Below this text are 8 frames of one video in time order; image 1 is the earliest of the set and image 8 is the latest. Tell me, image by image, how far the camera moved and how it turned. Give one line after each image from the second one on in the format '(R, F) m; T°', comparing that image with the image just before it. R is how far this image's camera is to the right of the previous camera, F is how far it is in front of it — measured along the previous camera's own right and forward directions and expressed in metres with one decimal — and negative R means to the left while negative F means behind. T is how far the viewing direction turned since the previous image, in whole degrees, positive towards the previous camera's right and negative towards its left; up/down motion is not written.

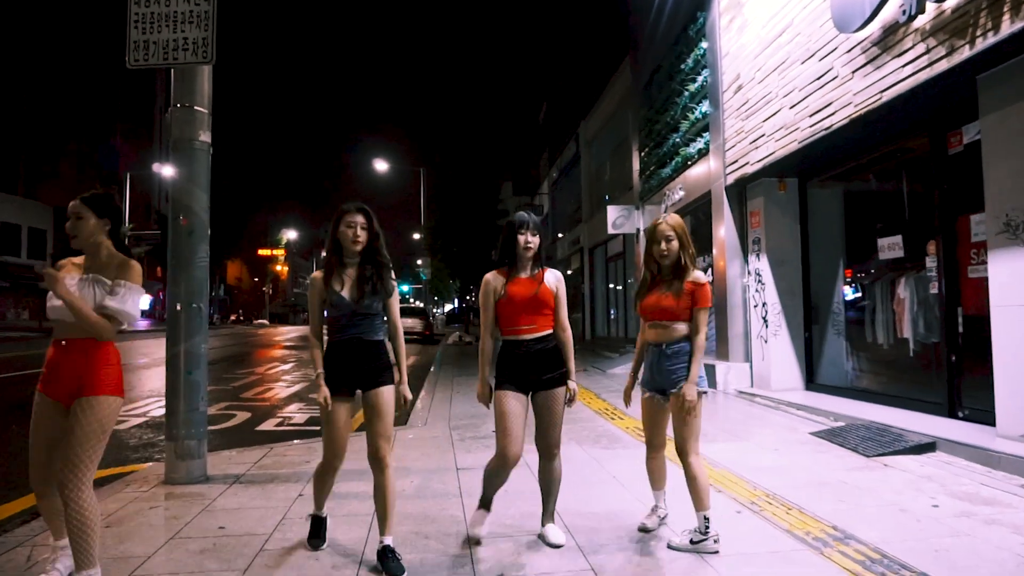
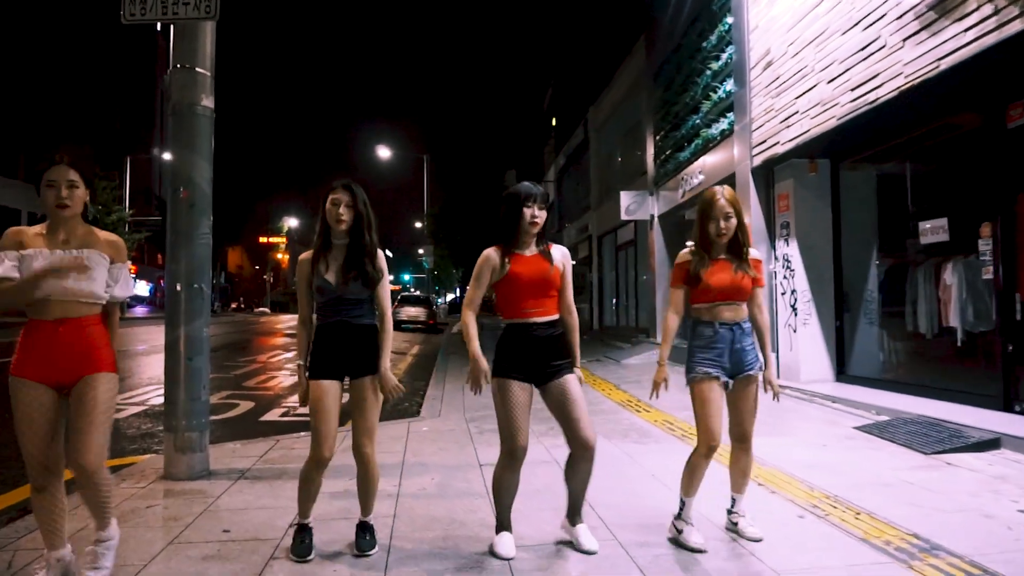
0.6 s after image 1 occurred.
(-0.2, +0.4) m; 0°
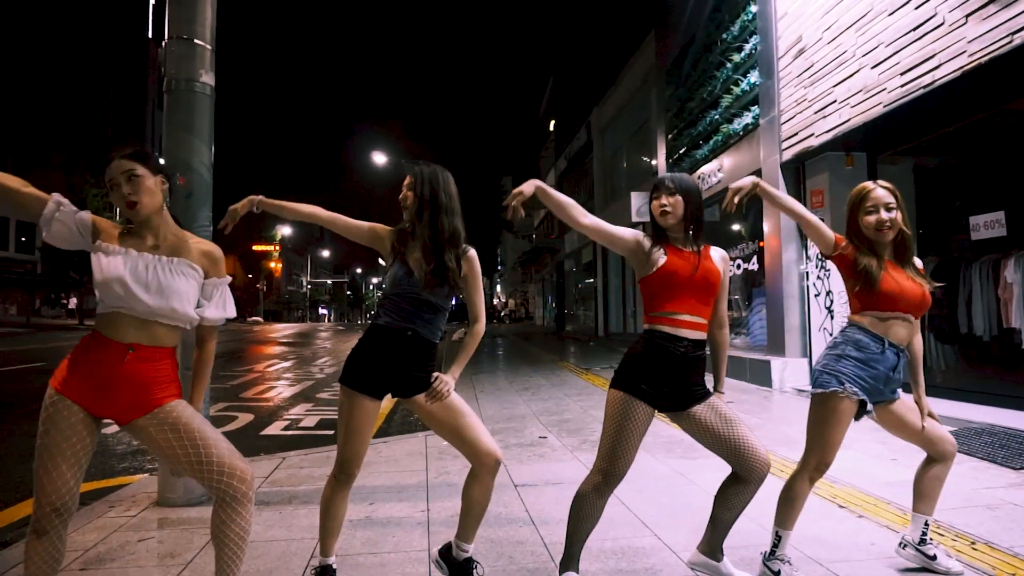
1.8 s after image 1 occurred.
(-0.3, +0.5) m; +1°
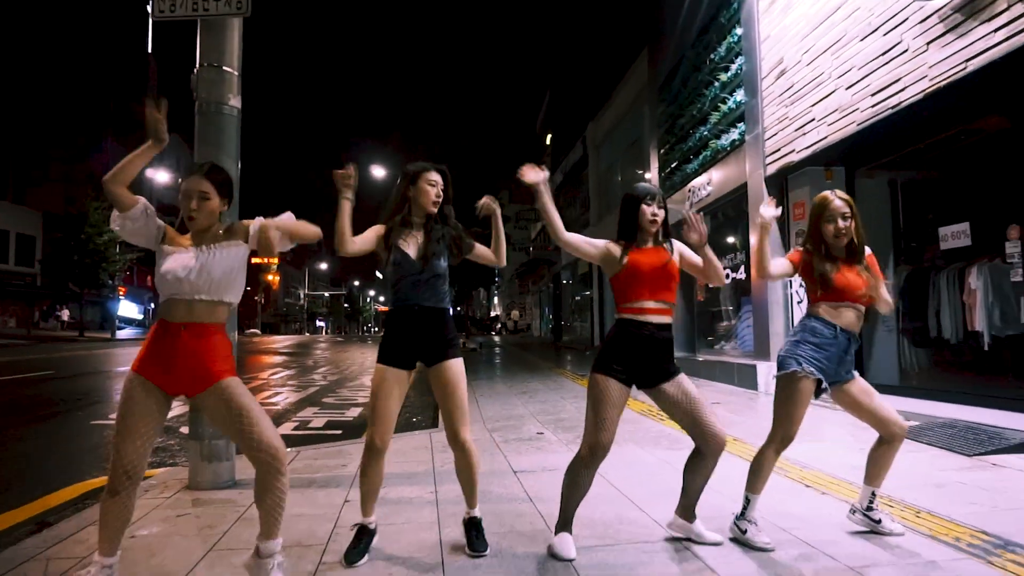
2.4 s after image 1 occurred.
(0.0, -0.4) m; 0°
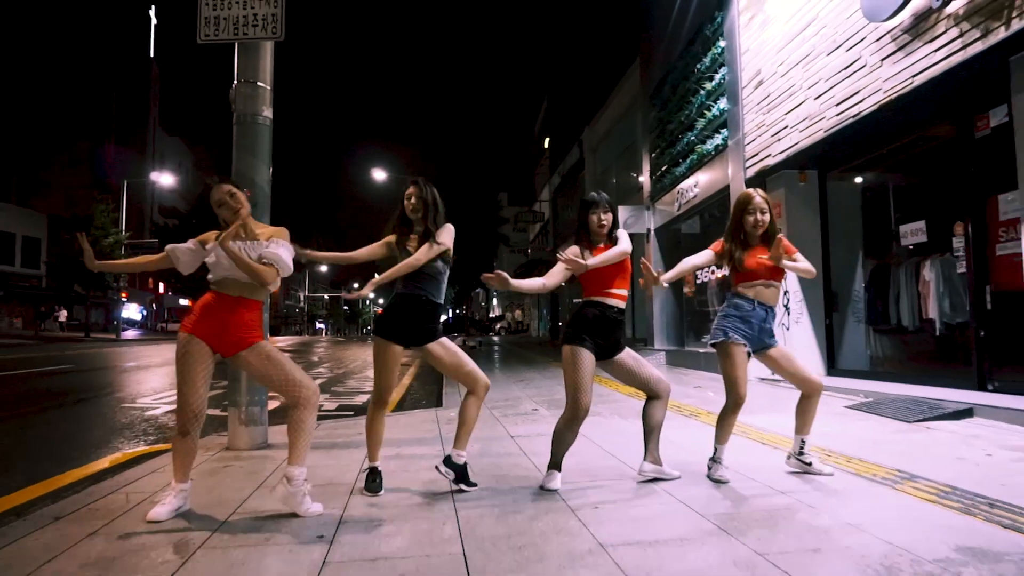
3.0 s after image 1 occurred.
(0.0, -0.7) m; 0°
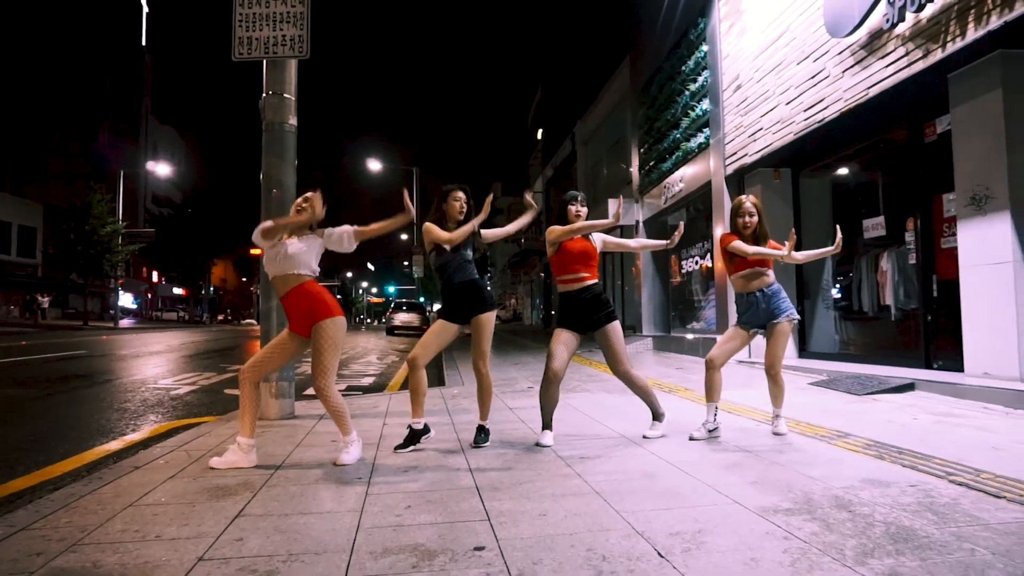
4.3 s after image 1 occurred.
(-0.1, -0.7) m; +1°
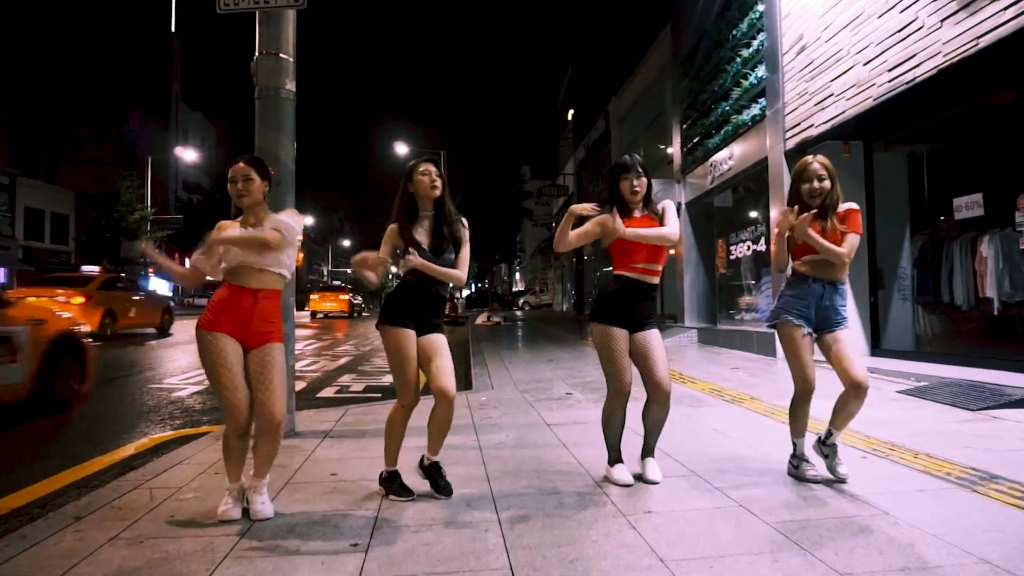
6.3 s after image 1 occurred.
(-0.1, +1.0) m; -3°
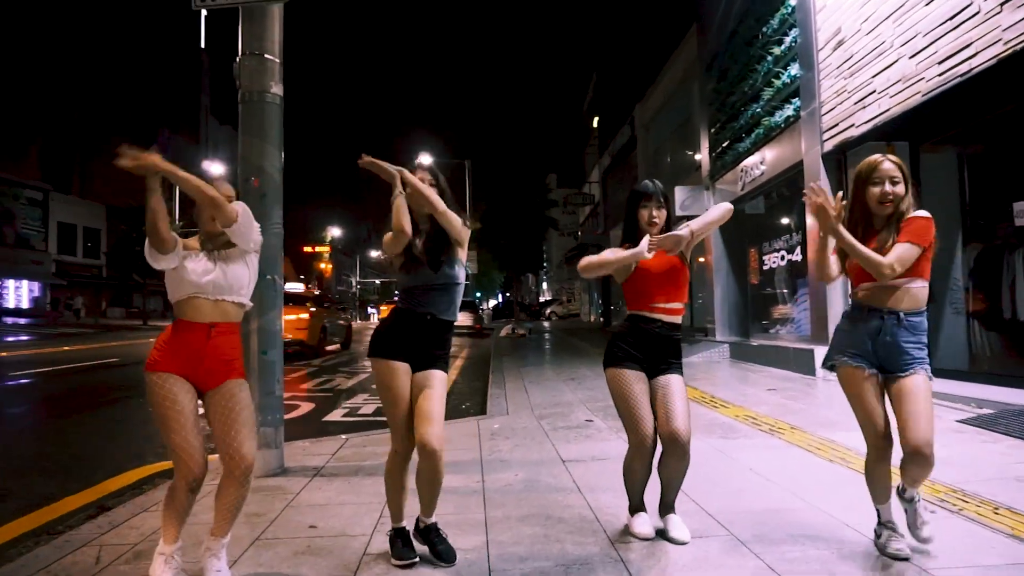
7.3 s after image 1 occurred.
(+0.2, +0.5) m; -3°
